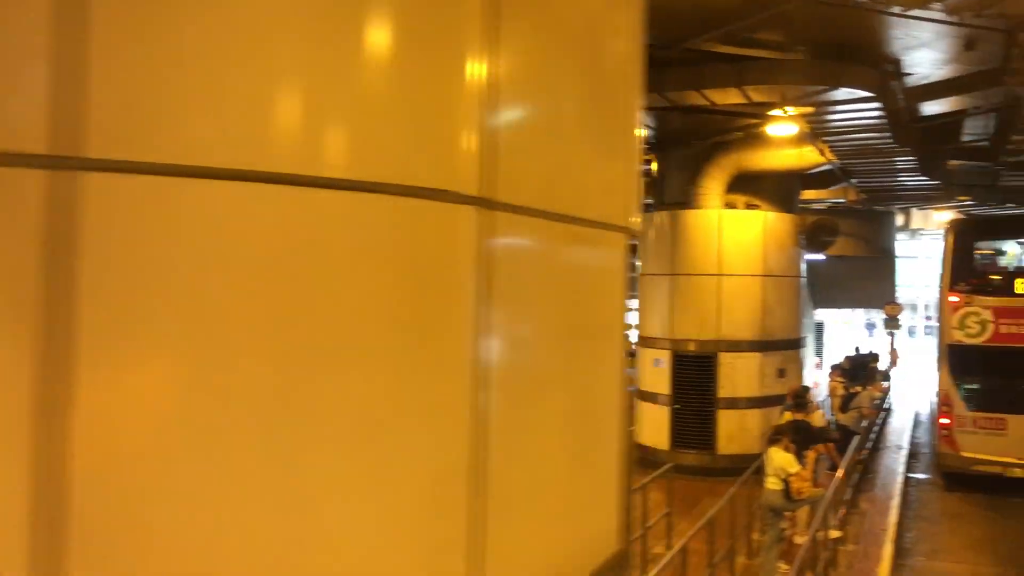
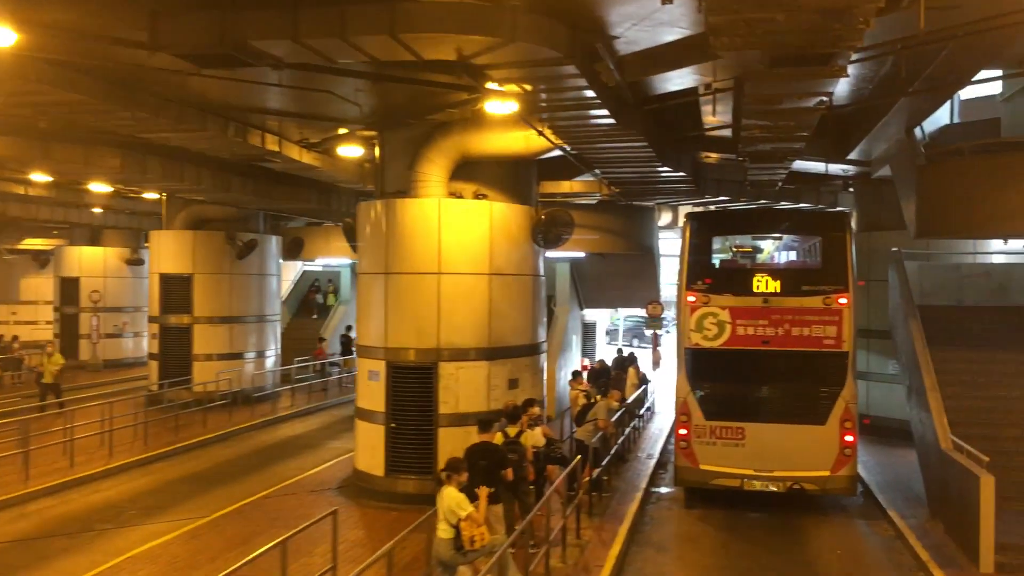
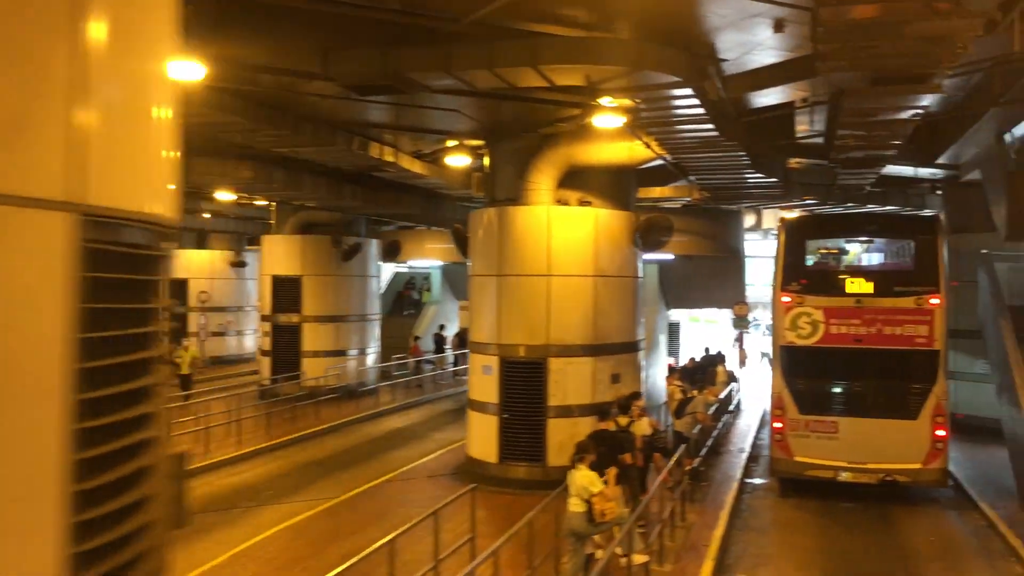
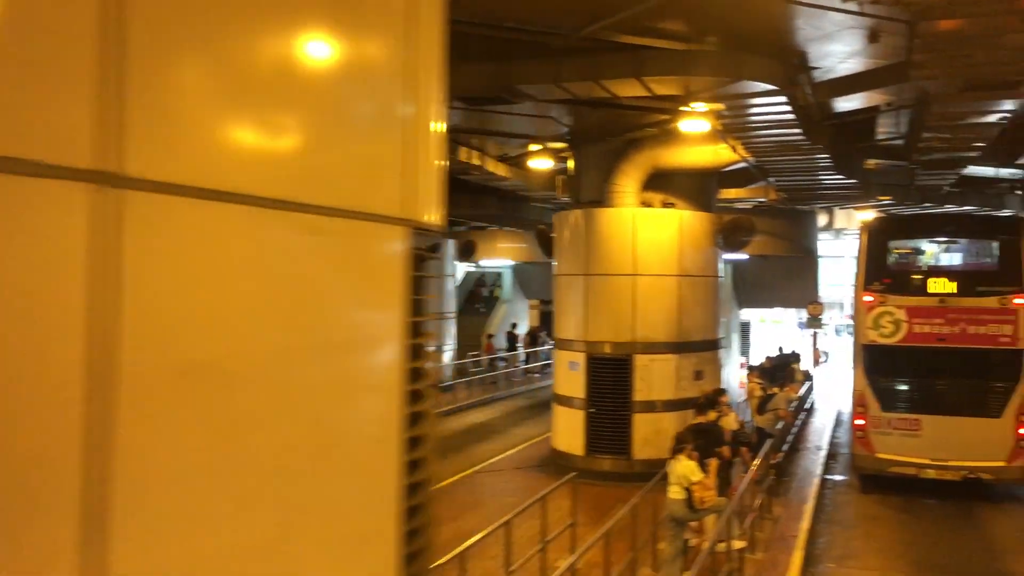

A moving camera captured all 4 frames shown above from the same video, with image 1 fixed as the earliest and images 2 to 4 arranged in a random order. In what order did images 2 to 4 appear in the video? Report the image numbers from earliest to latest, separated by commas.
4, 3, 2
